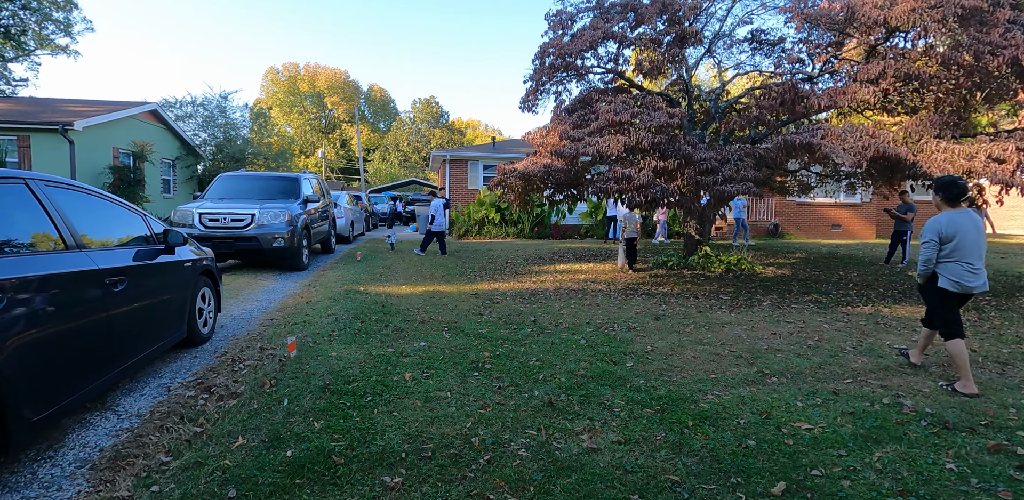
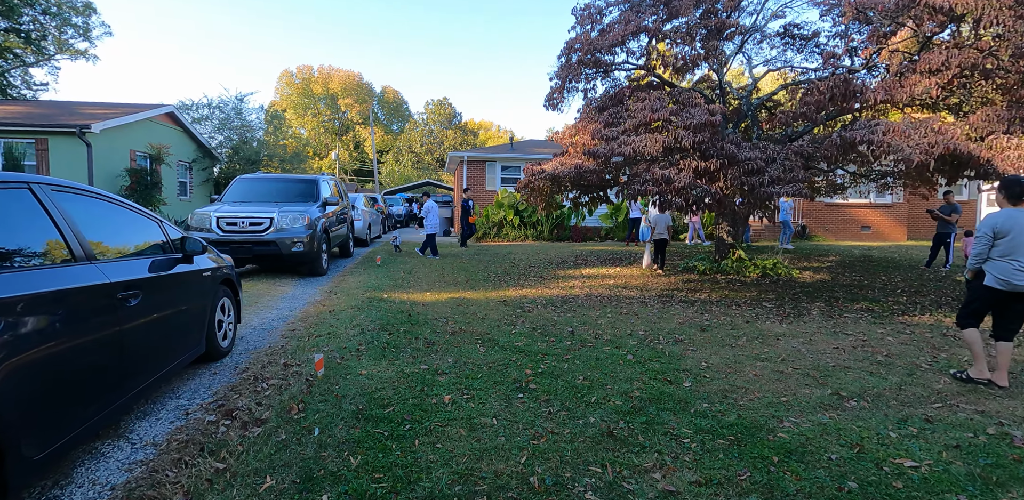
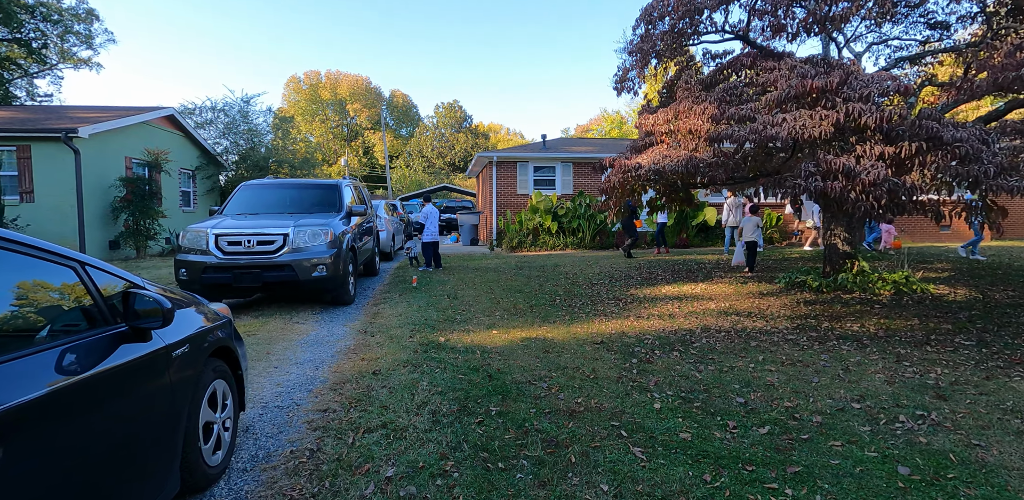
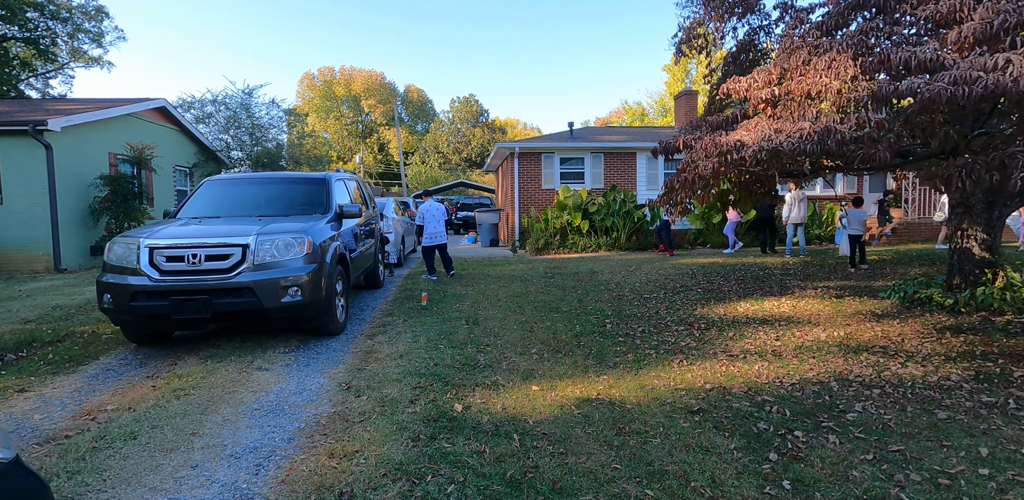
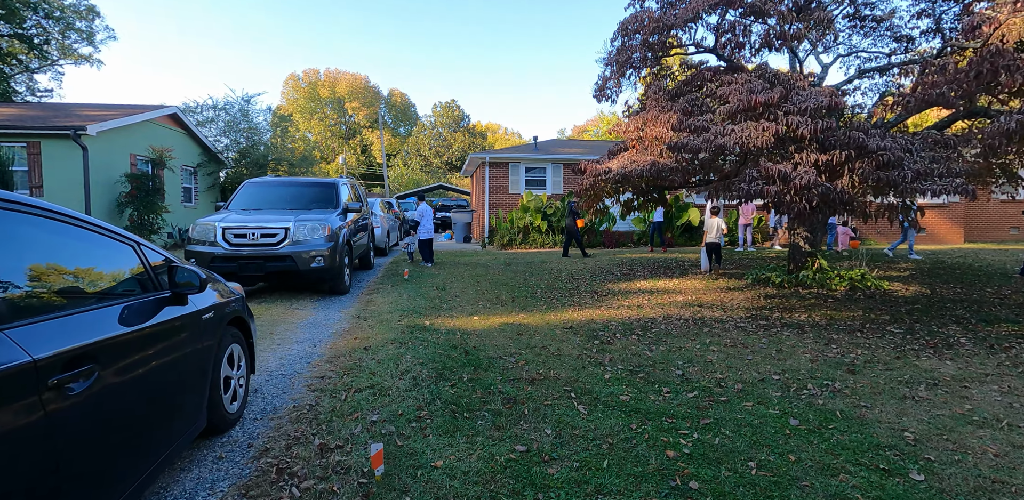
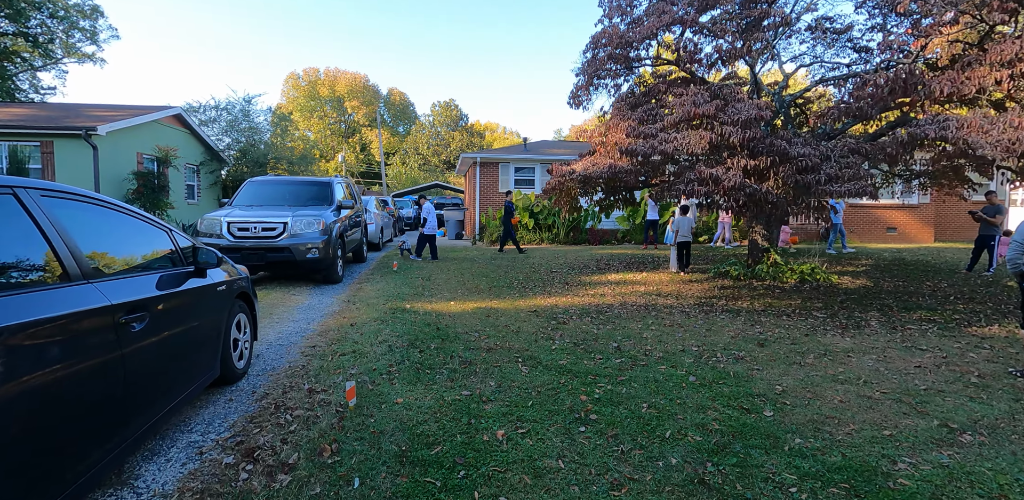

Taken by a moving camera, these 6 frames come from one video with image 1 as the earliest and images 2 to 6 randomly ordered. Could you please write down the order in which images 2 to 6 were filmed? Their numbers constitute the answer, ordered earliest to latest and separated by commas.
2, 6, 5, 3, 4
